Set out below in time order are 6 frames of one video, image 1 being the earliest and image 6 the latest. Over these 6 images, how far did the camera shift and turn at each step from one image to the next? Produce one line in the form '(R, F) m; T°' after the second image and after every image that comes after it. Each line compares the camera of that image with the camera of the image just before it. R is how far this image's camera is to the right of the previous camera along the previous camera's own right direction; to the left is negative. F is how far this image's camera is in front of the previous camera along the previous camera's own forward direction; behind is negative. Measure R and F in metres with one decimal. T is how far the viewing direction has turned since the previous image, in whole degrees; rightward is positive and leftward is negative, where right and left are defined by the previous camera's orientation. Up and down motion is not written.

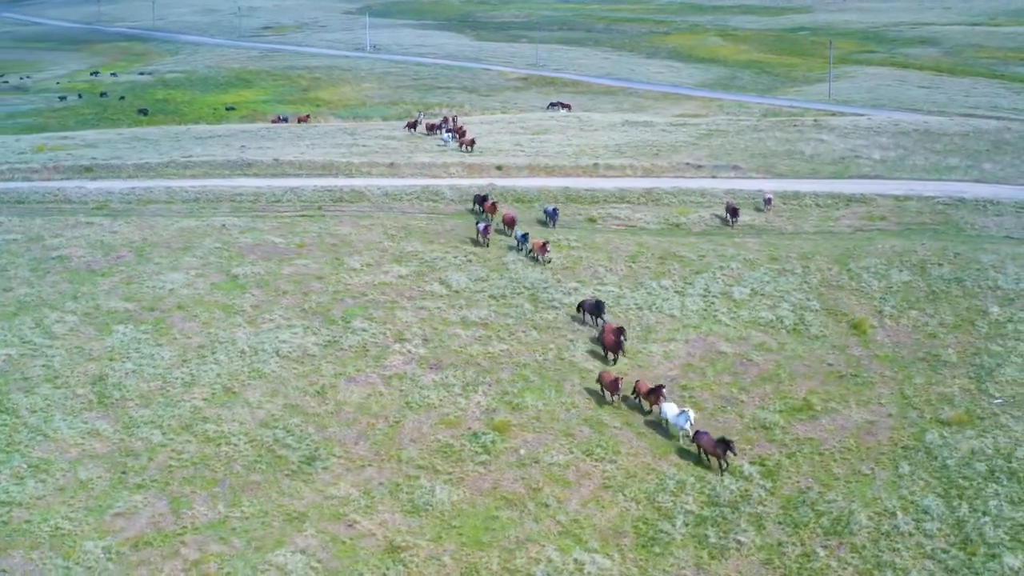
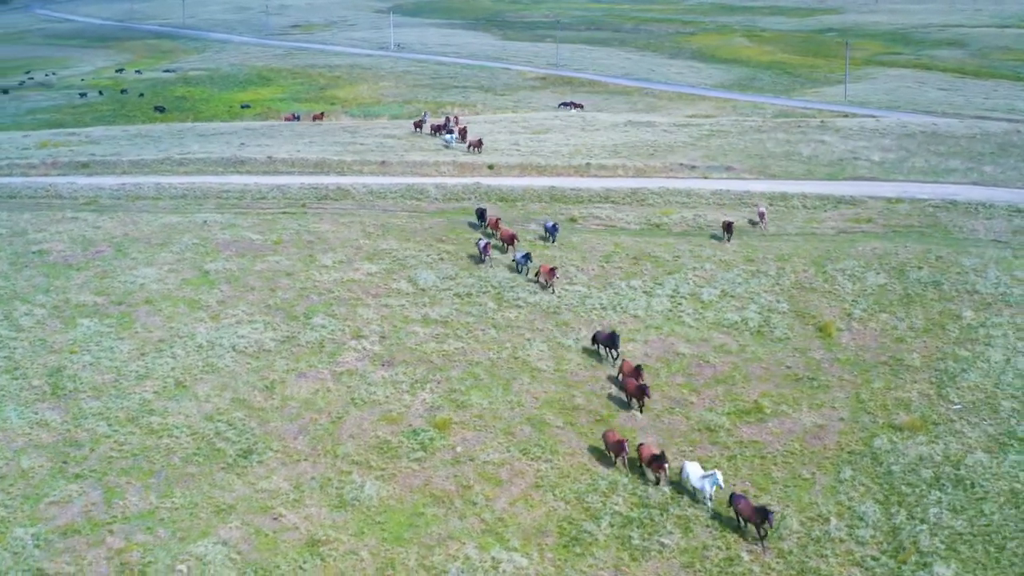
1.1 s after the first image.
(+2.4, 0.0) m; -2°
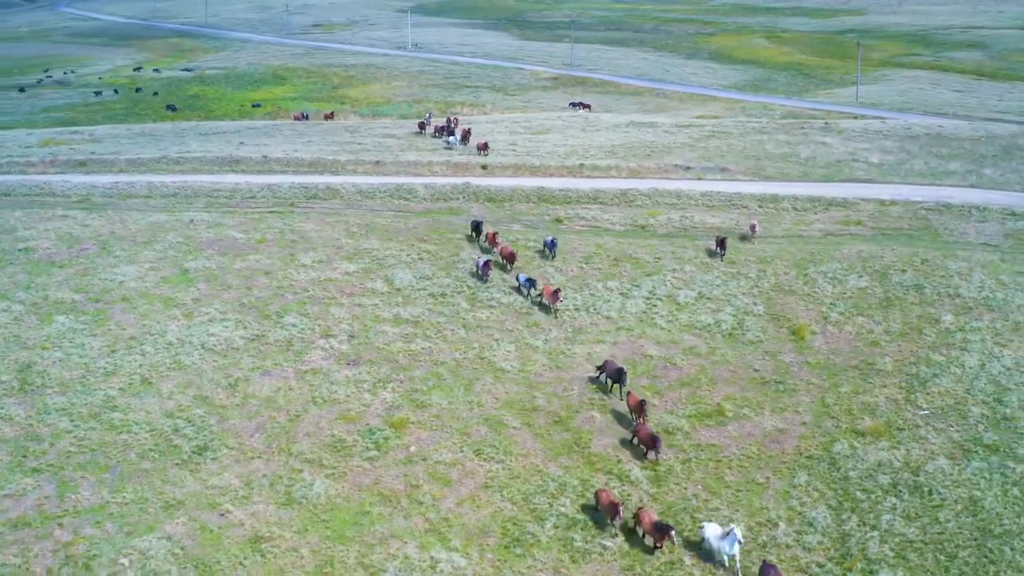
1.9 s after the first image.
(+1.7, 0.0) m; -1°
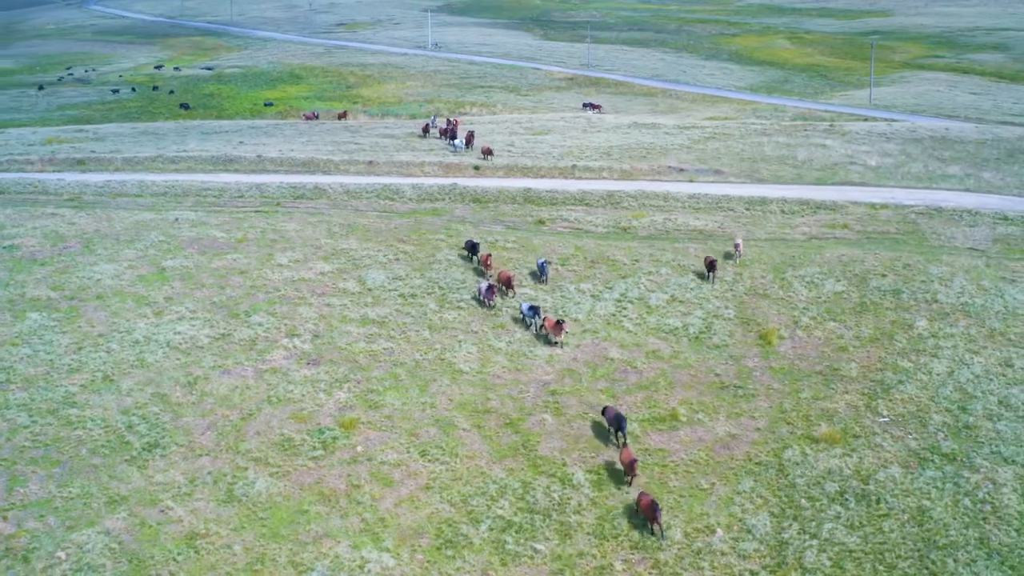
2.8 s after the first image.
(+2.0, 0.0) m; -2°
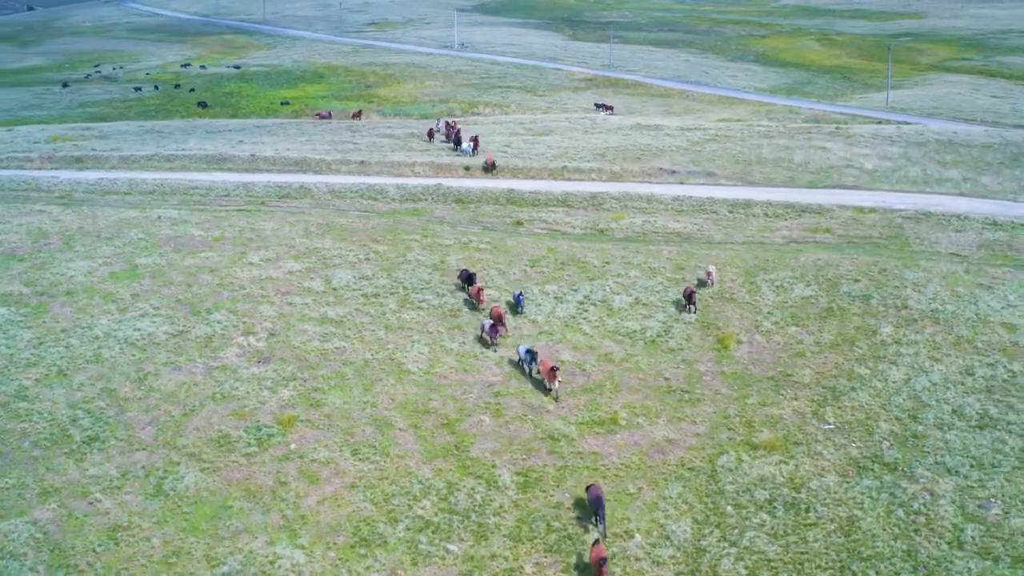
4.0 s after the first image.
(+2.6, 0.0) m; -2°
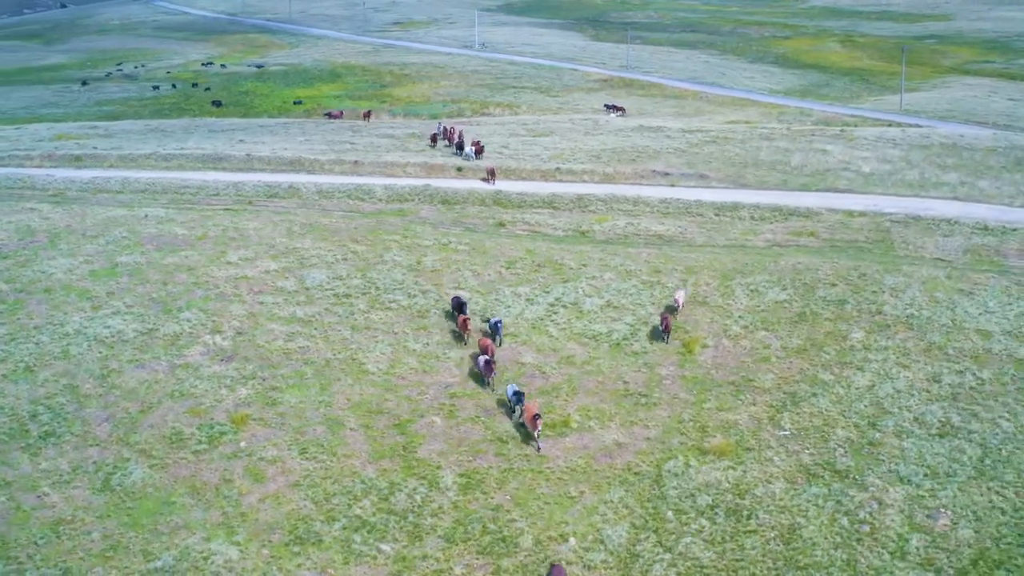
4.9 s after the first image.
(+2.1, -0.1) m; -2°
